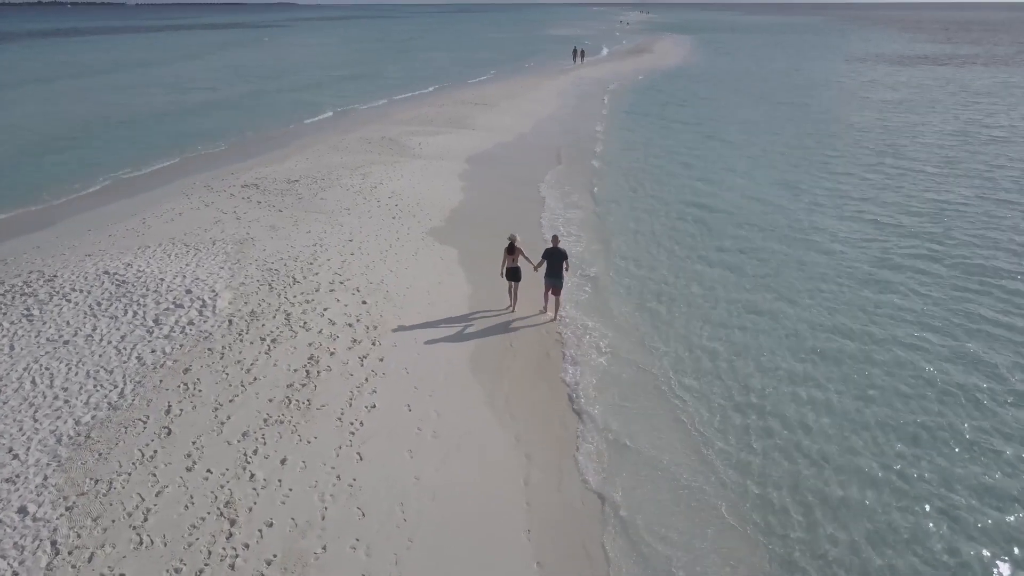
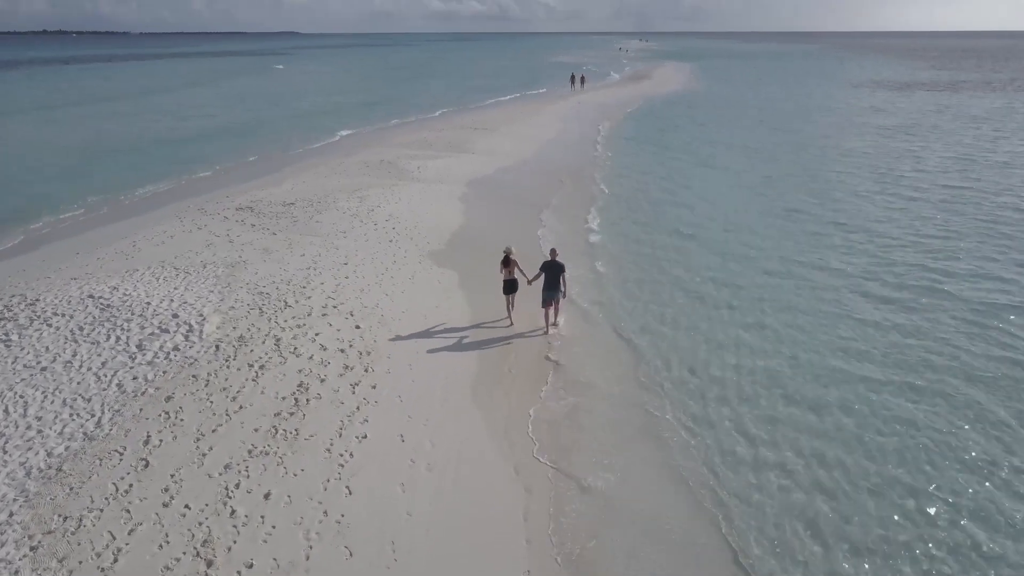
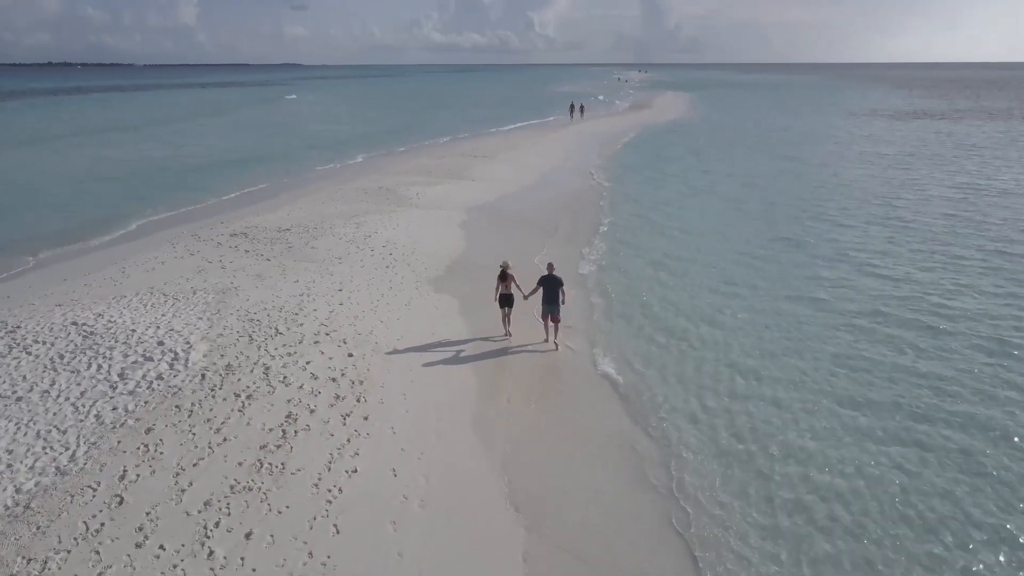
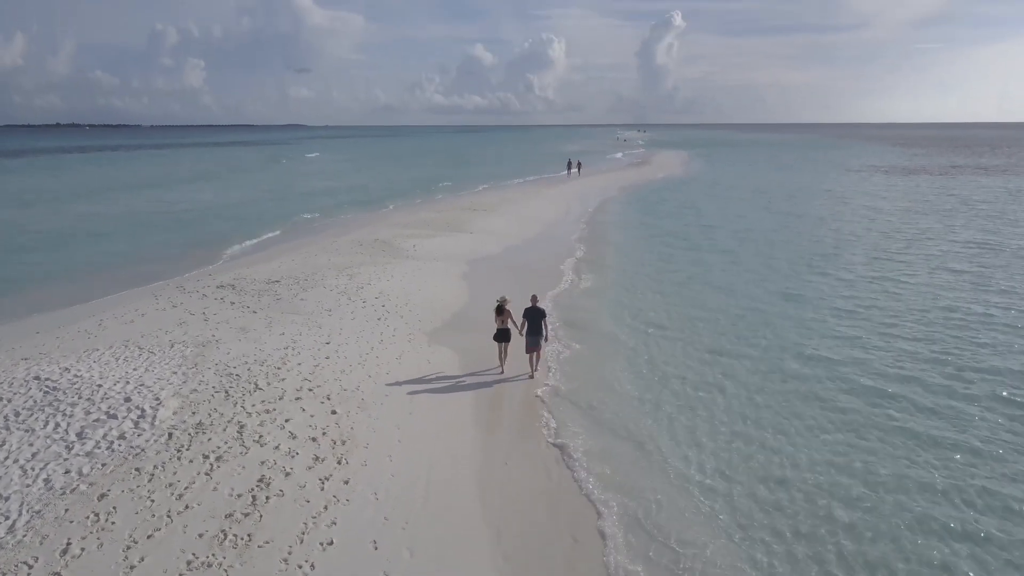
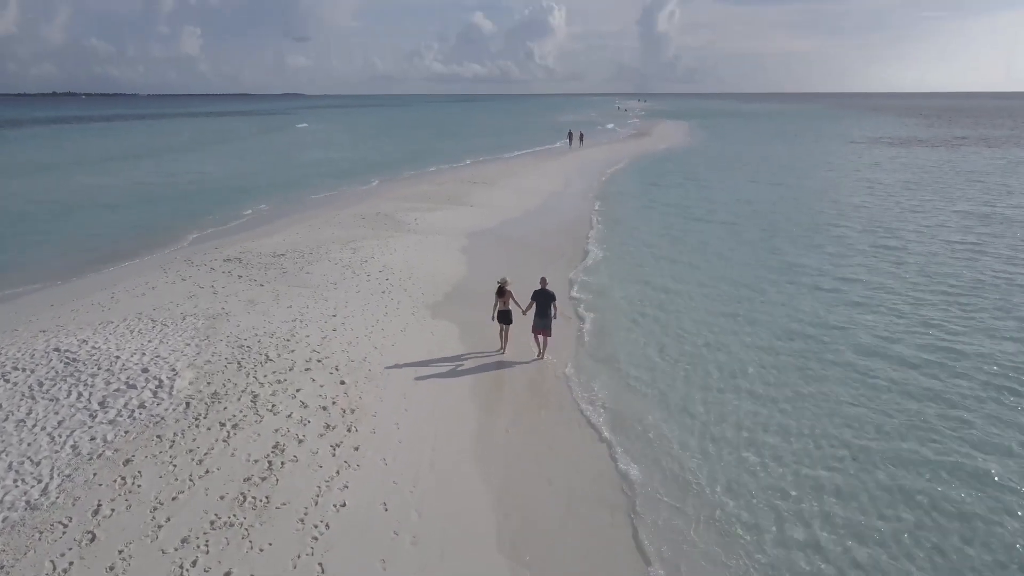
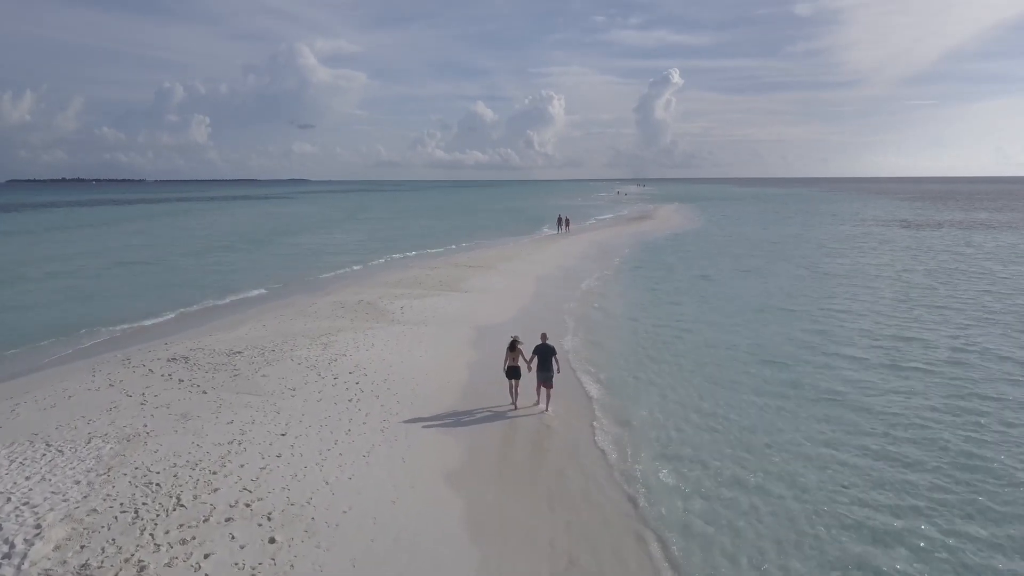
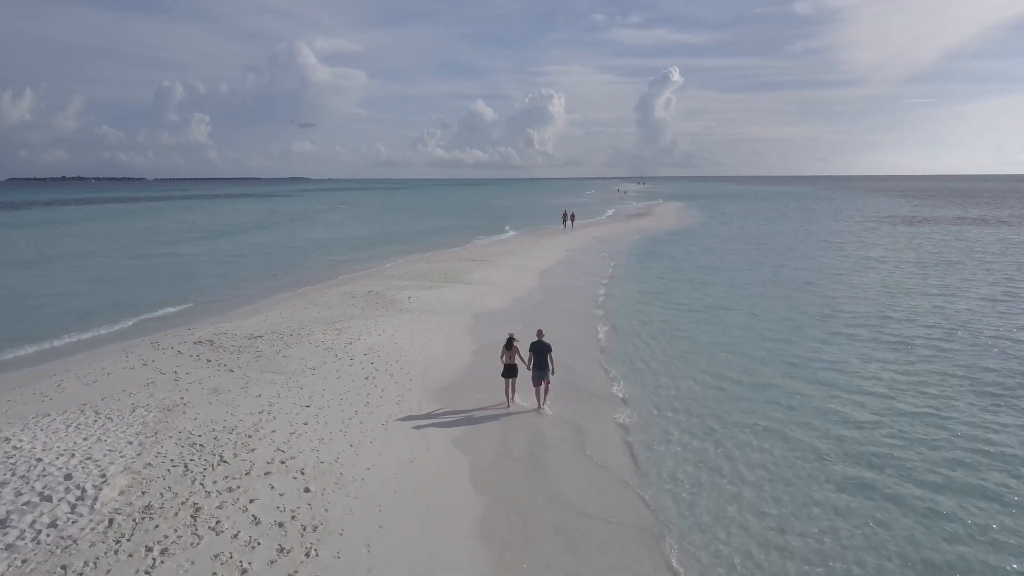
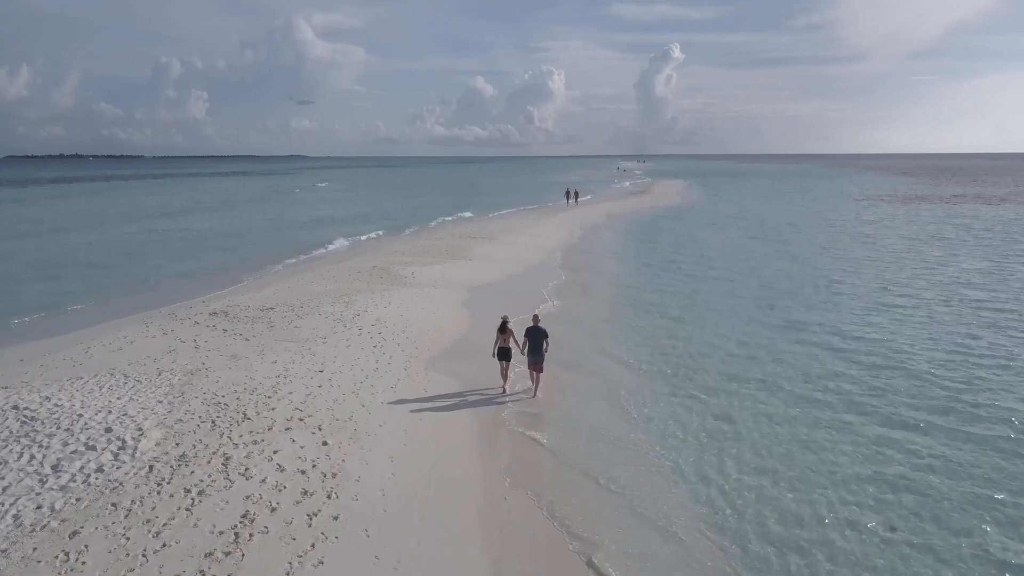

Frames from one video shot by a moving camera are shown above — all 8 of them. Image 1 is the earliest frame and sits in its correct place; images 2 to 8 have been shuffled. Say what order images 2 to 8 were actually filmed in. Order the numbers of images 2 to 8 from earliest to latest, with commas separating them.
2, 3, 5, 4, 8, 7, 6
